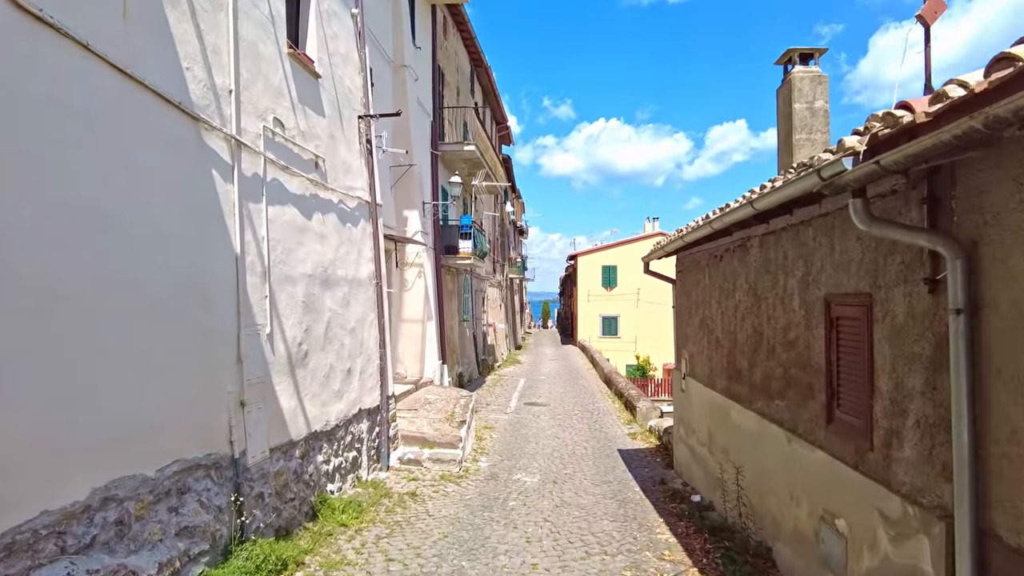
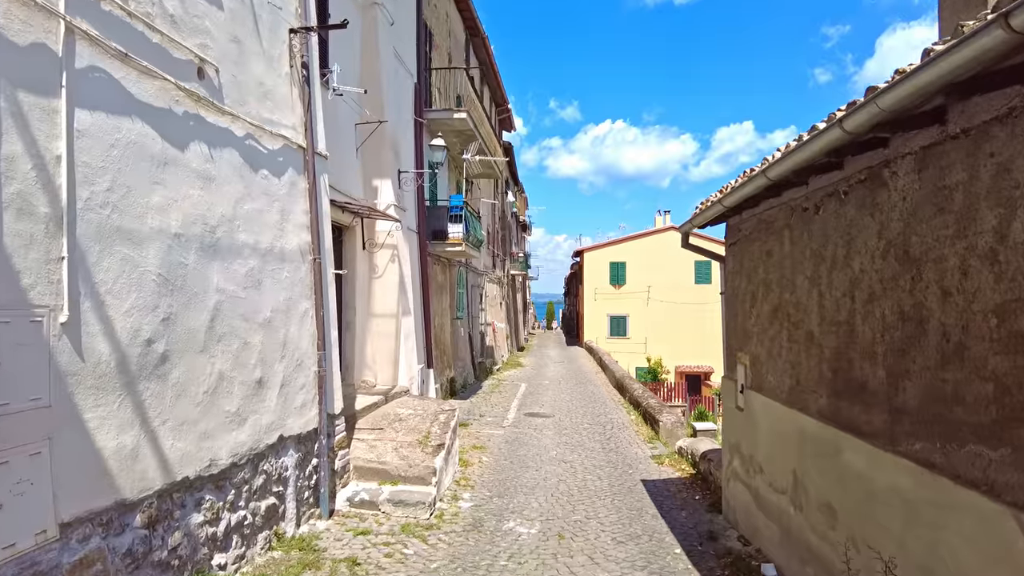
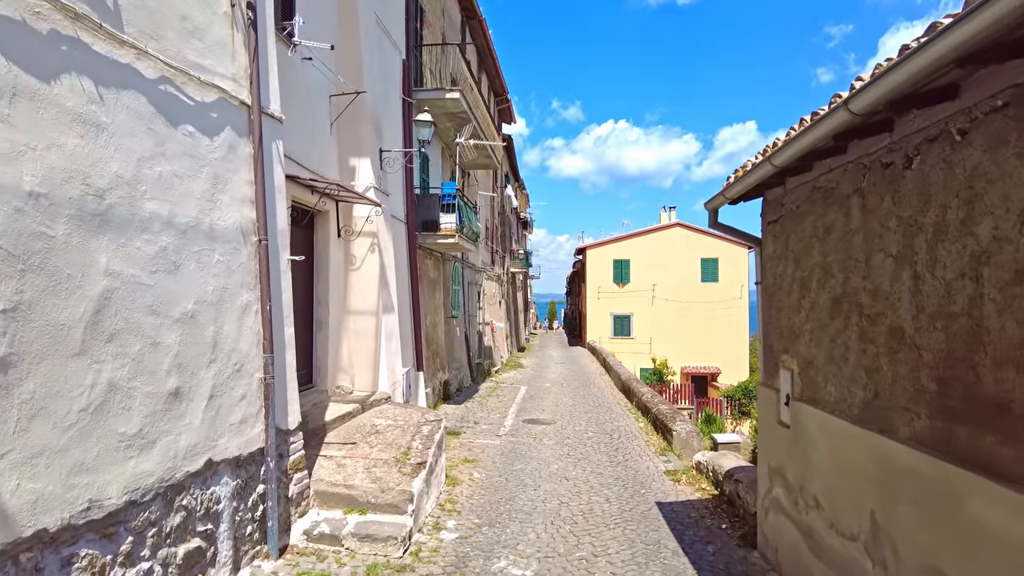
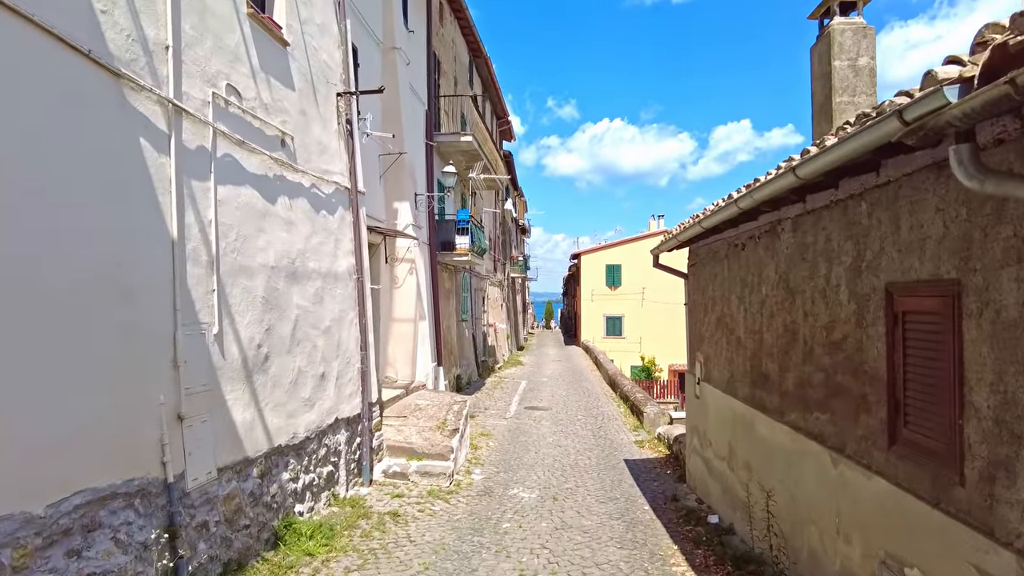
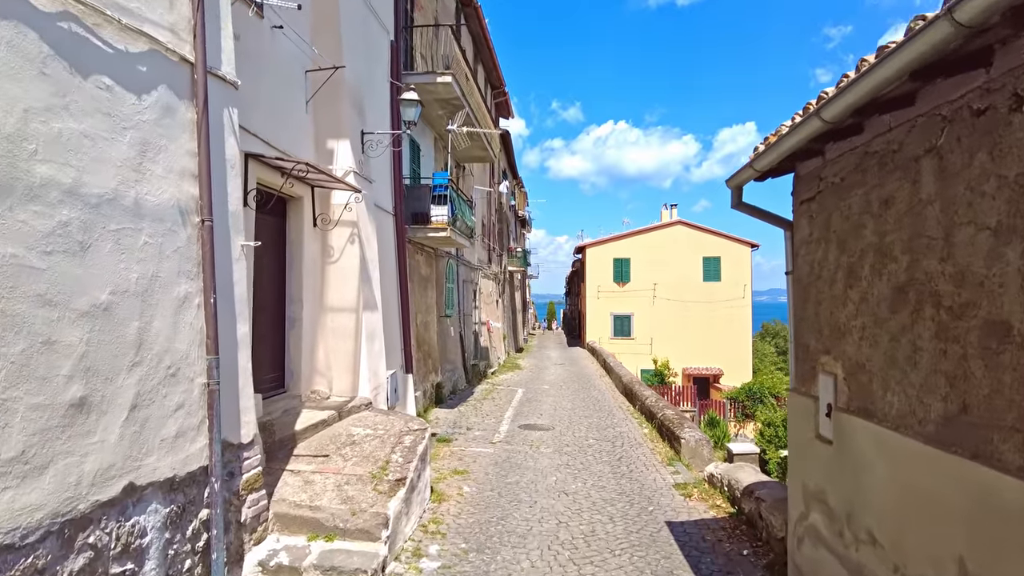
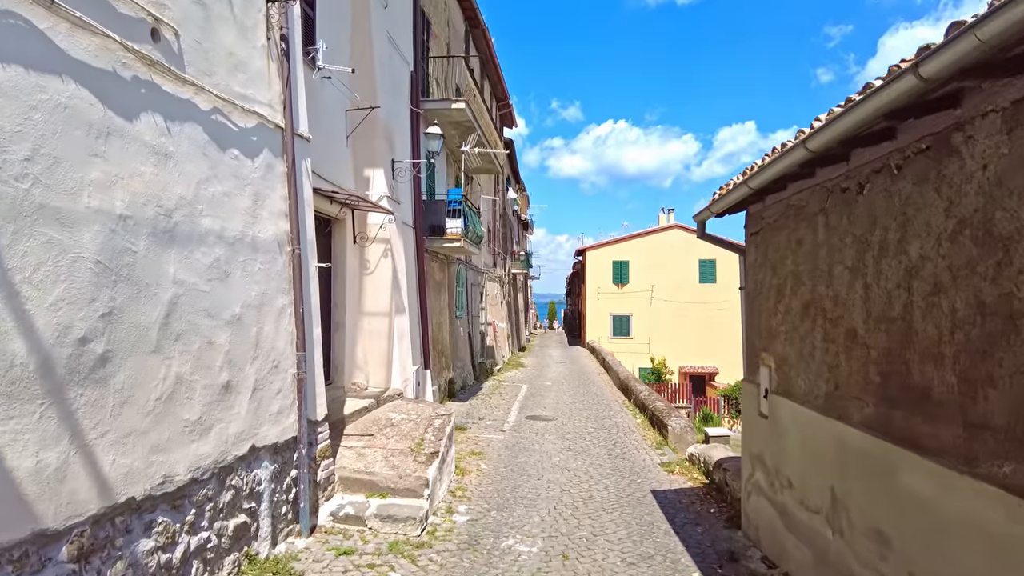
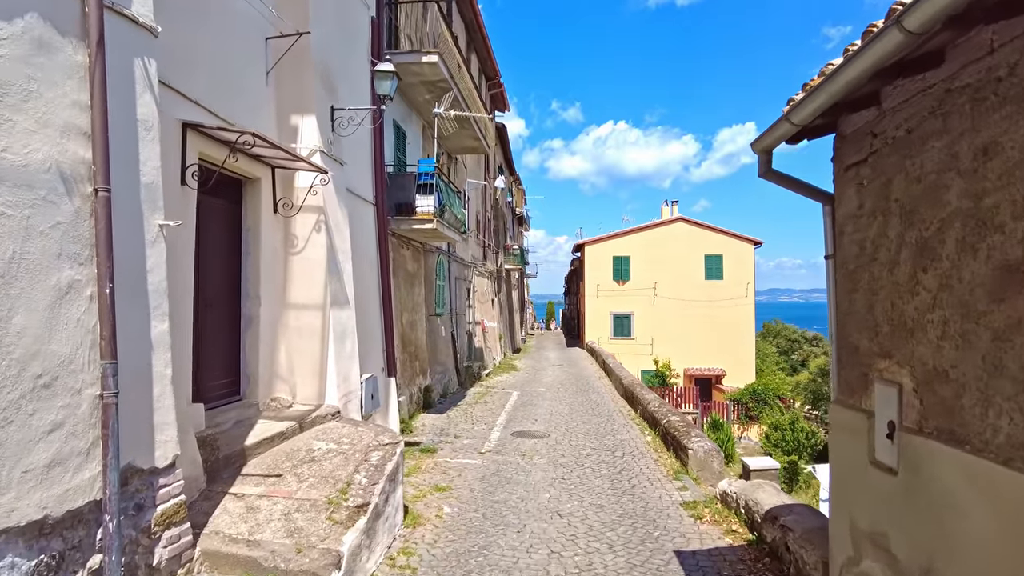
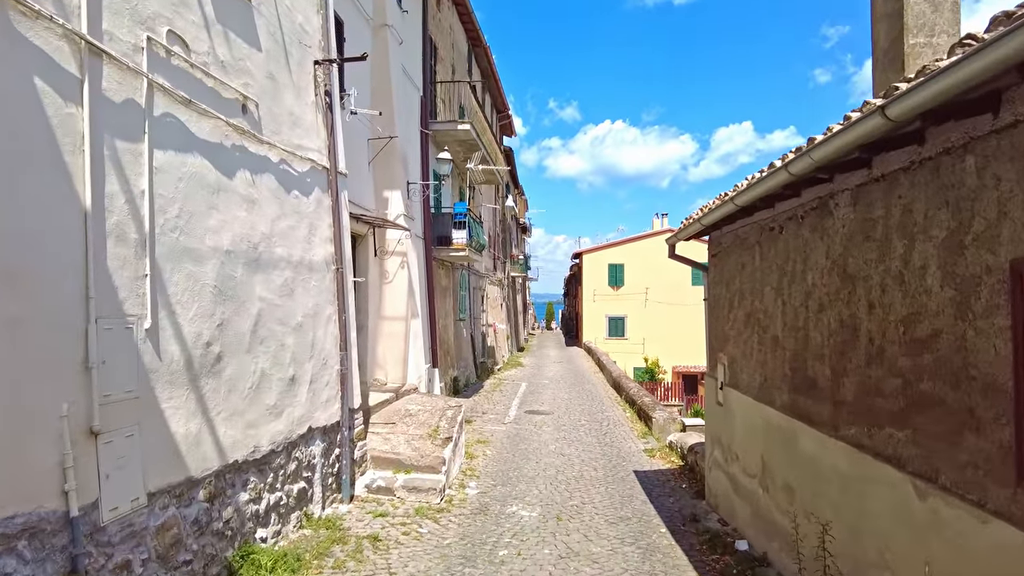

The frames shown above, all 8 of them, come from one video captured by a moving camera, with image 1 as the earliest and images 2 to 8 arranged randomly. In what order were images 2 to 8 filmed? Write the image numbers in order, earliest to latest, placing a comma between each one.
4, 8, 2, 6, 3, 5, 7
